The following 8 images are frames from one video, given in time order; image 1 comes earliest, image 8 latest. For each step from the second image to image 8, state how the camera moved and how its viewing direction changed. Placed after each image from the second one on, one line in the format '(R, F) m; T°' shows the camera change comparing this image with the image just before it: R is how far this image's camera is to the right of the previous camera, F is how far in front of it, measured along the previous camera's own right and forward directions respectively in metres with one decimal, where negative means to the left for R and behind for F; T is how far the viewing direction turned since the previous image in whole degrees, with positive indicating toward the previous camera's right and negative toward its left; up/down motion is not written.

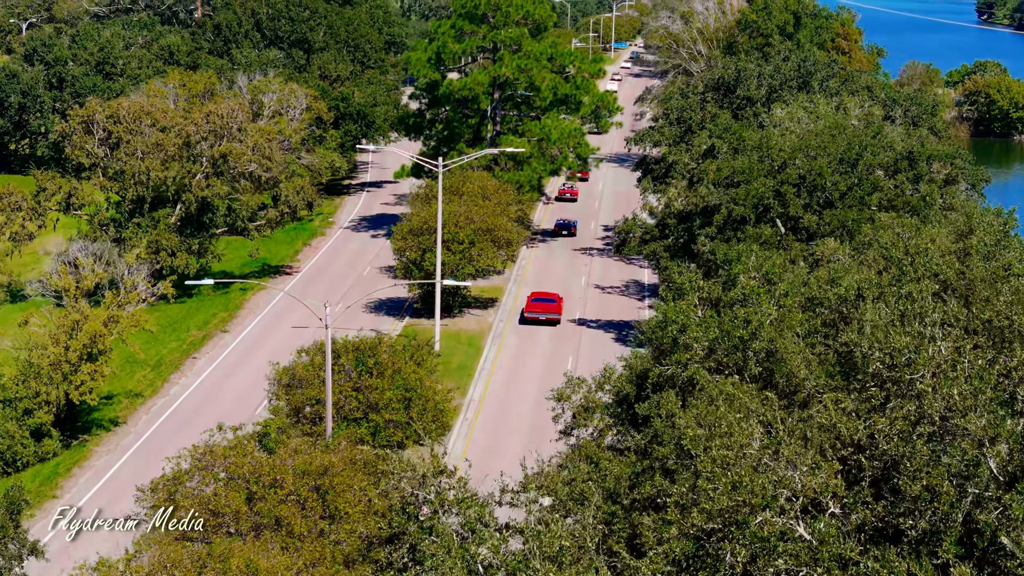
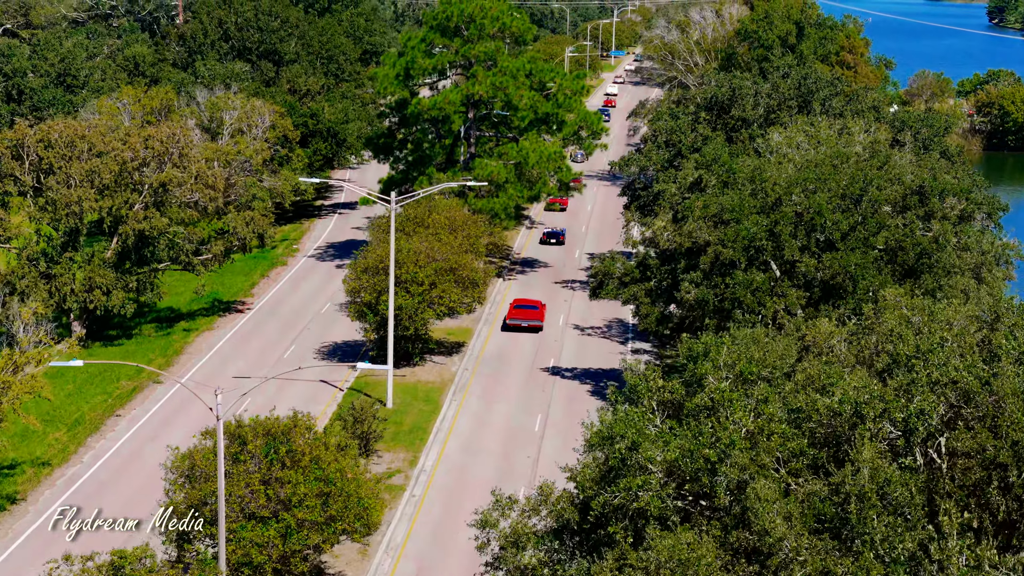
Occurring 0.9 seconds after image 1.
(+1.1, +4.6) m; 0°
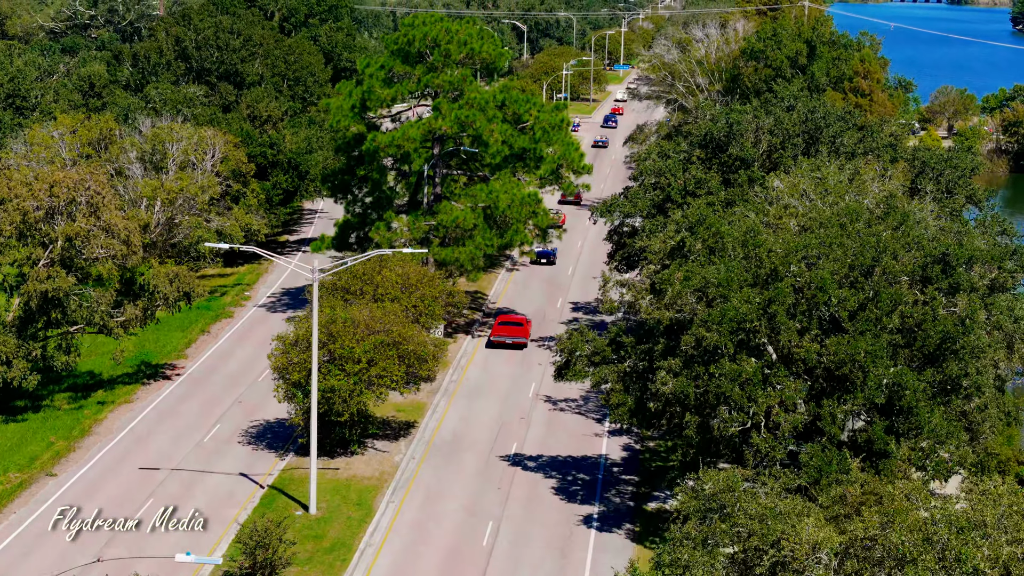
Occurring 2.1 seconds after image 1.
(+1.4, +6.1) m; -1°
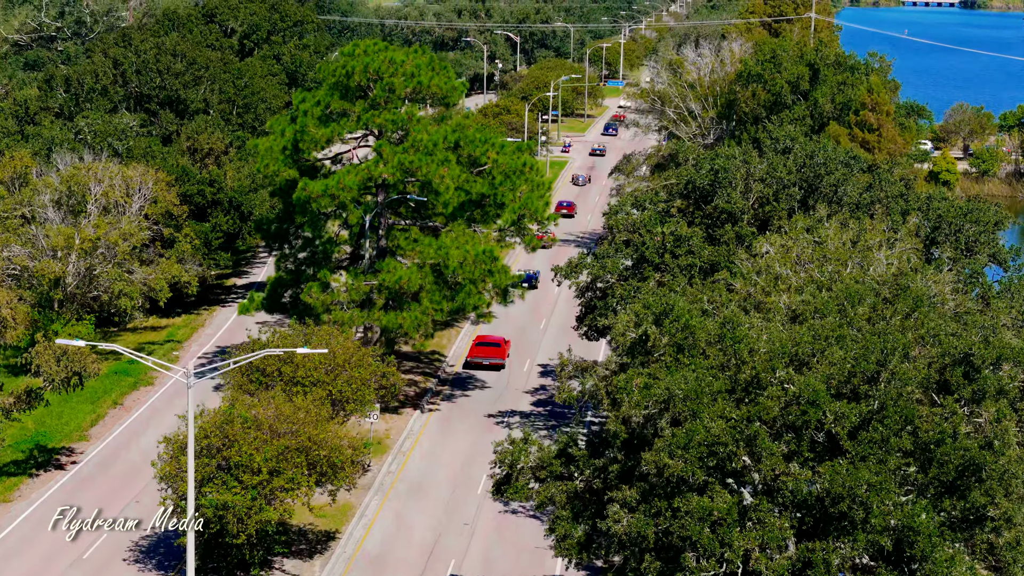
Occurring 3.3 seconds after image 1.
(+1.4, +6.1) m; 0°
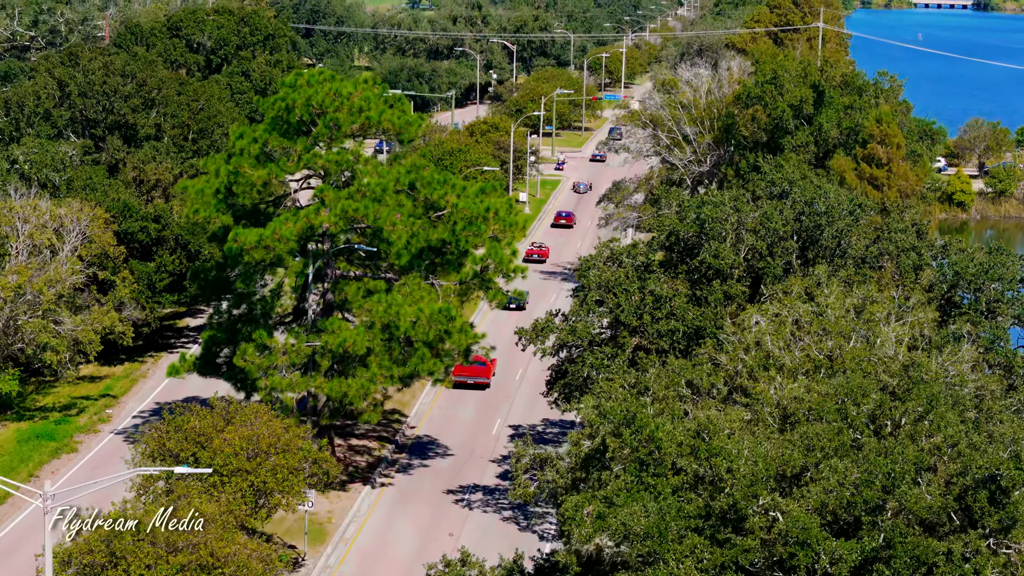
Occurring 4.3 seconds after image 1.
(+1.1, +4.7) m; 0°
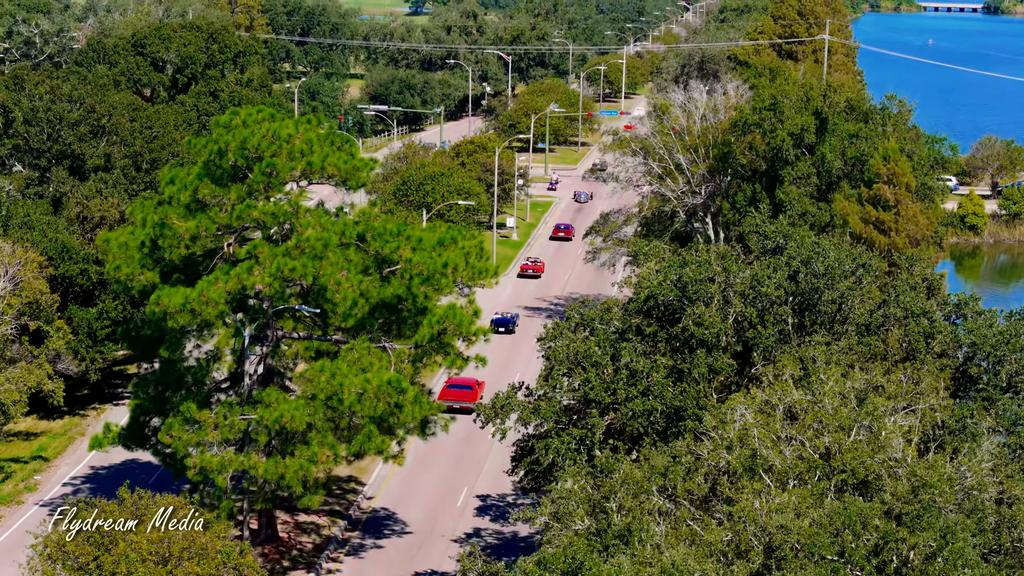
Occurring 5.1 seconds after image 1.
(+0.9, +4.0) m; 0°
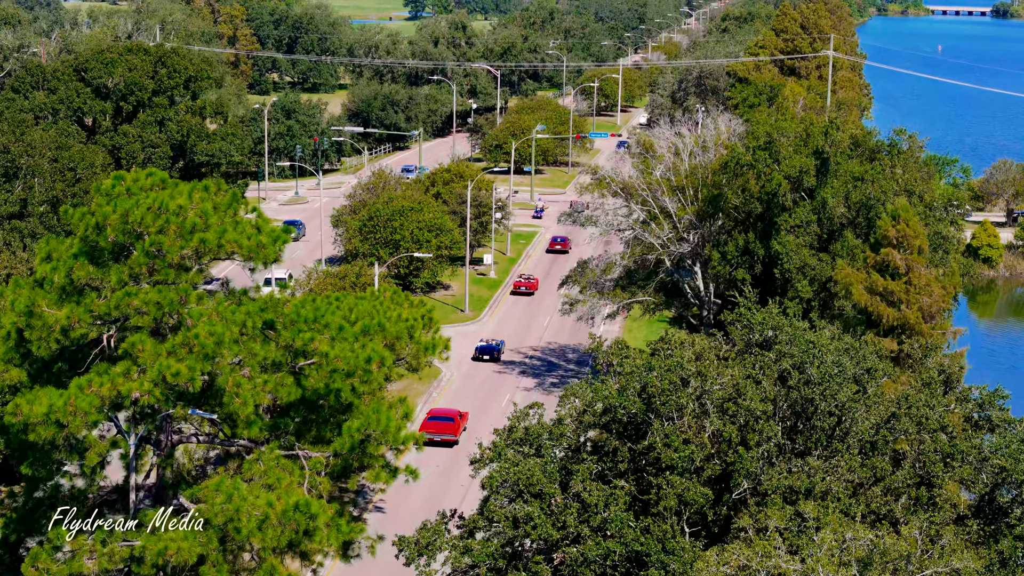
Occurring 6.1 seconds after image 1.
(+1.2, +5.4) m; 0°
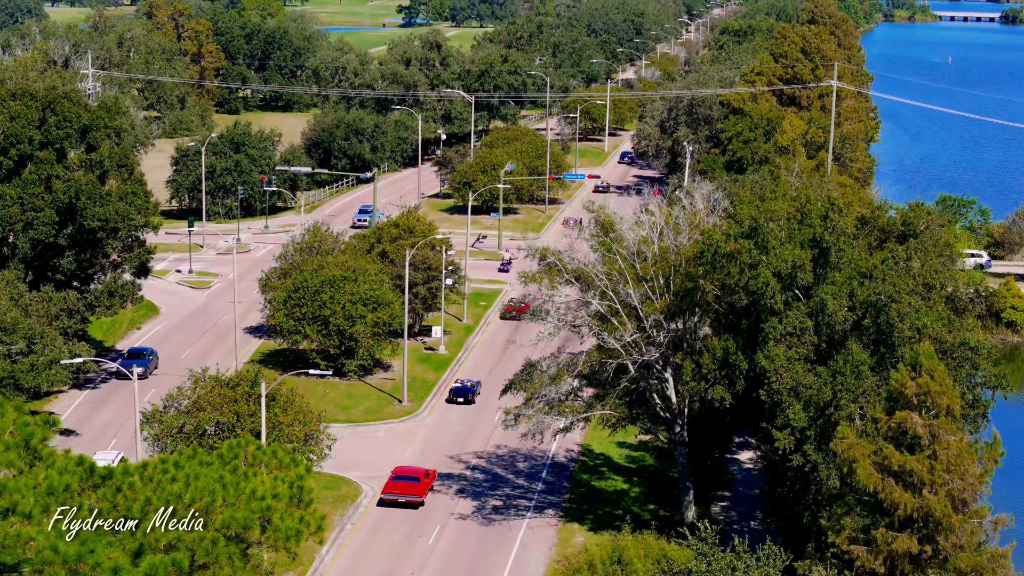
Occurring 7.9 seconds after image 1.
(+1.8, +8.8) m; 0°
